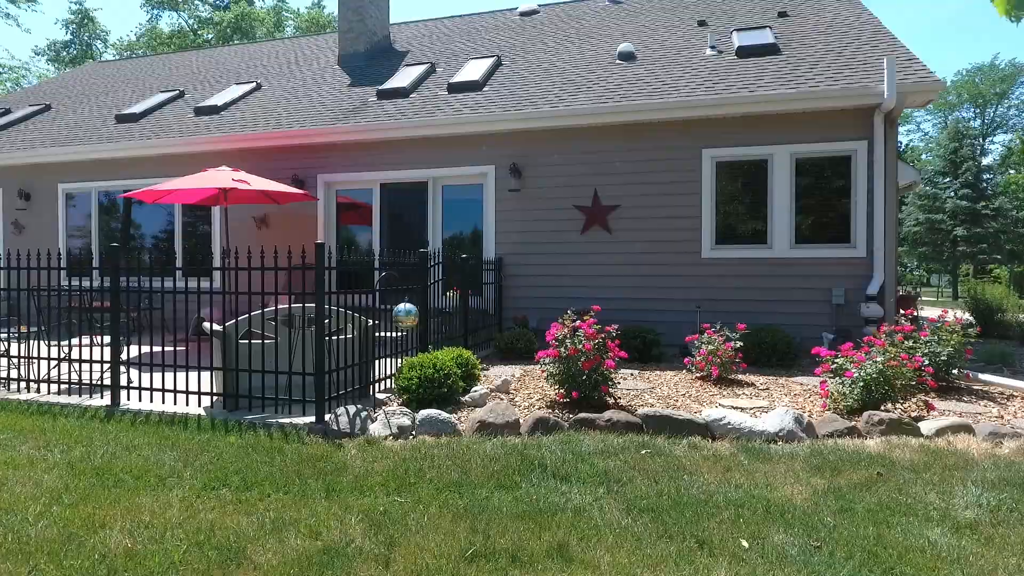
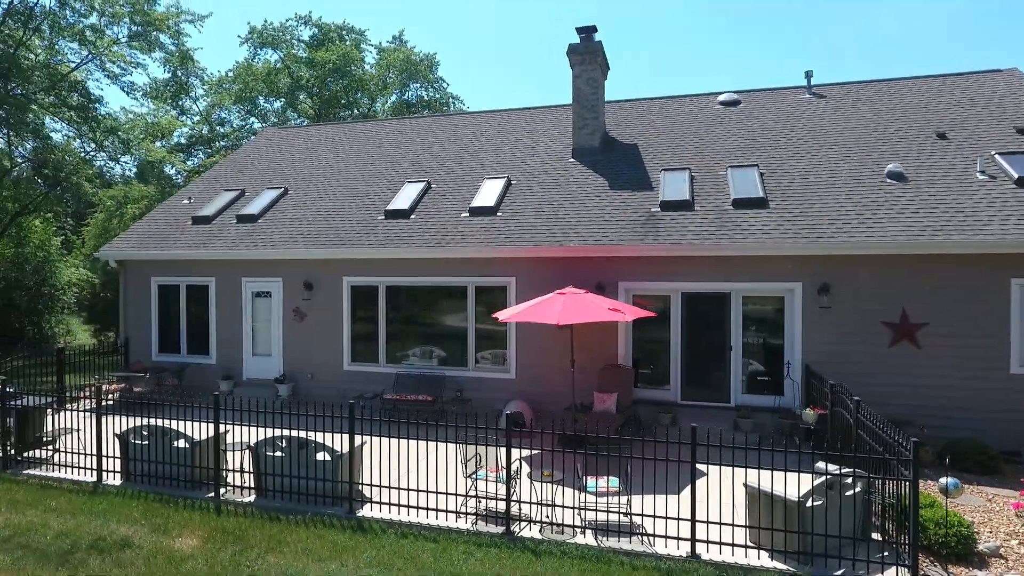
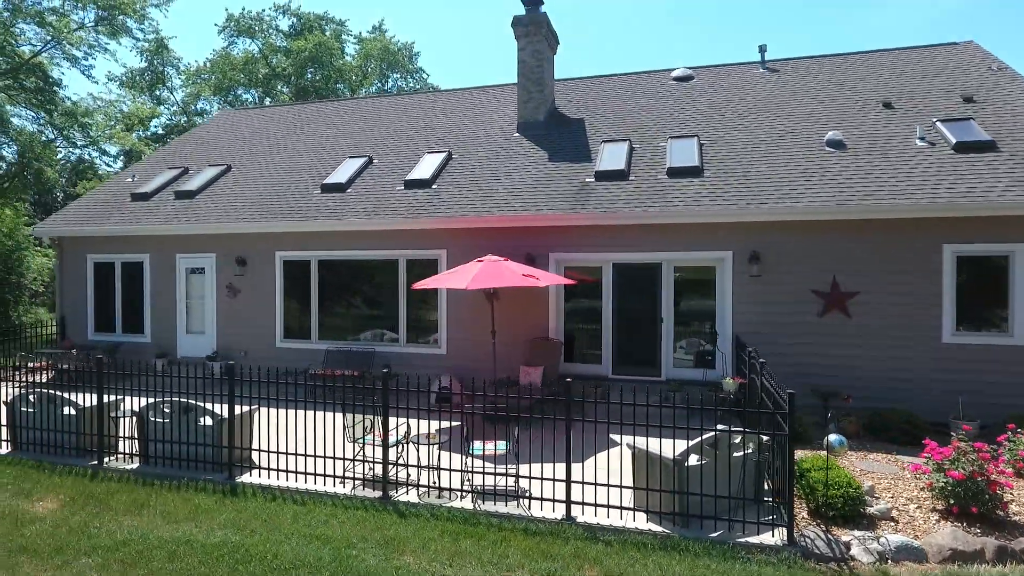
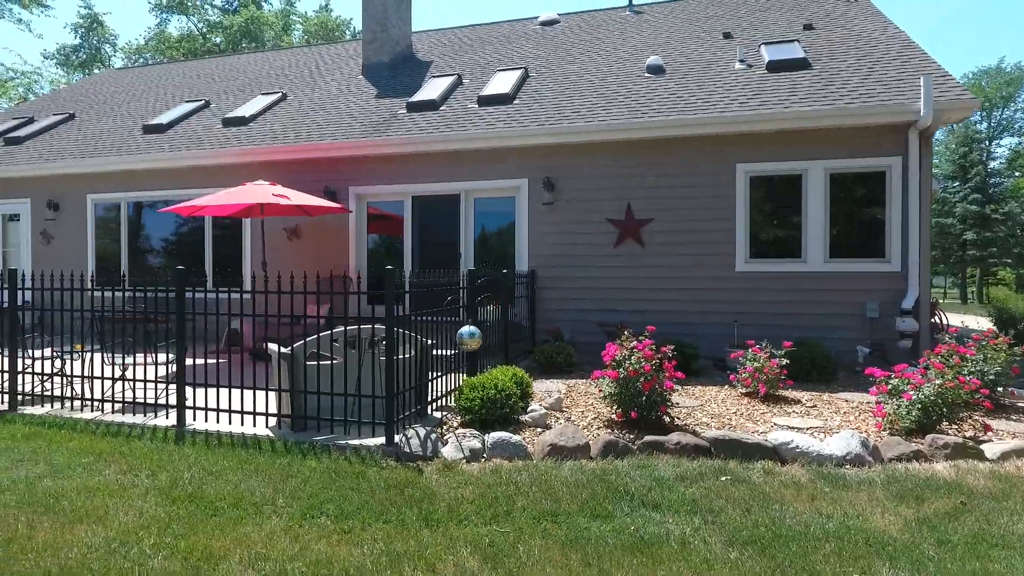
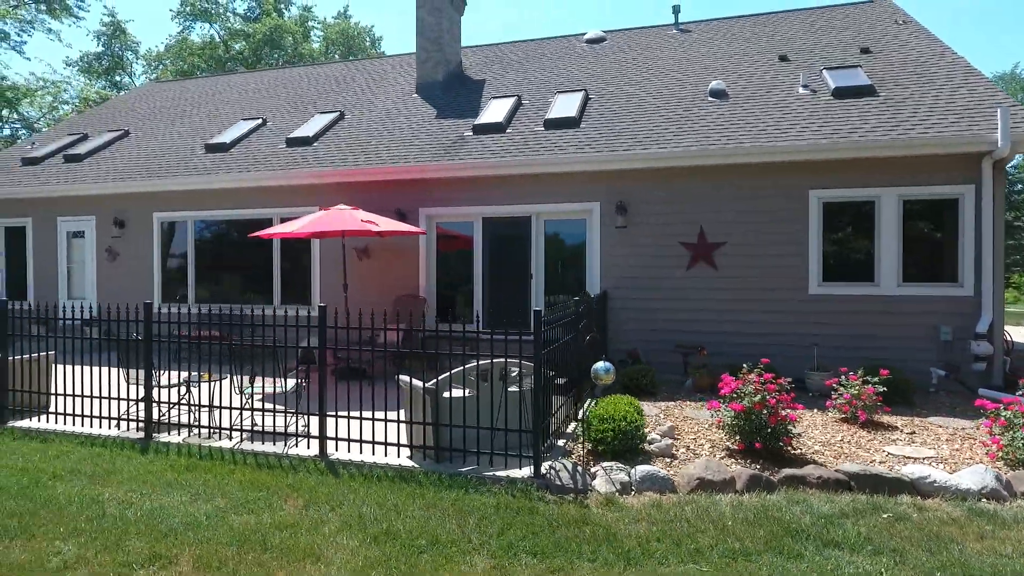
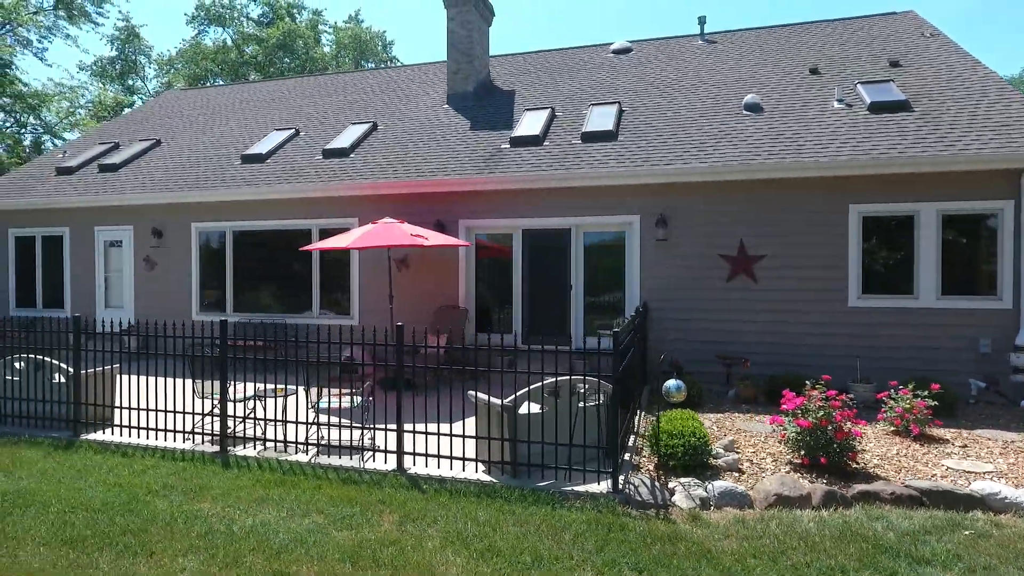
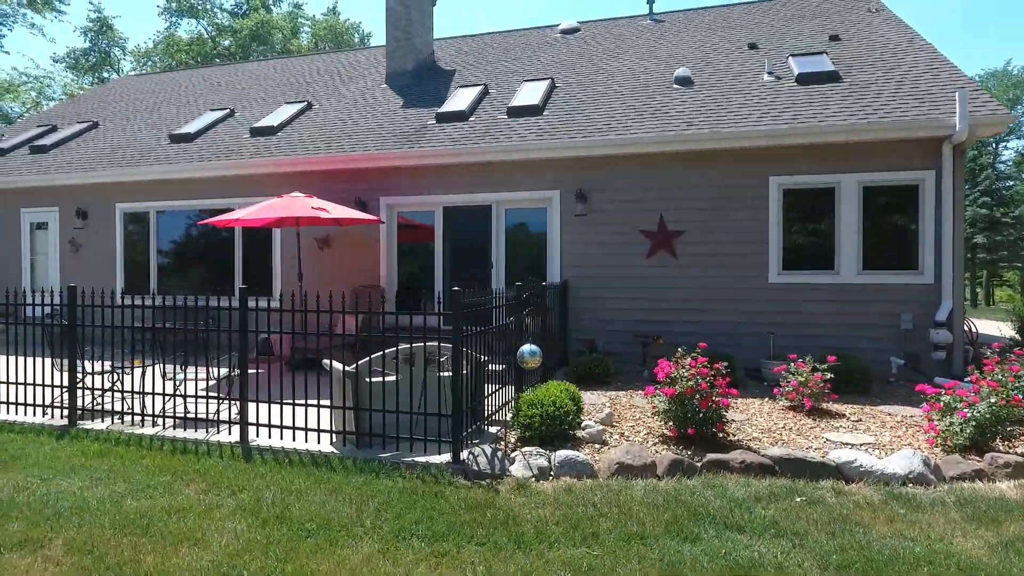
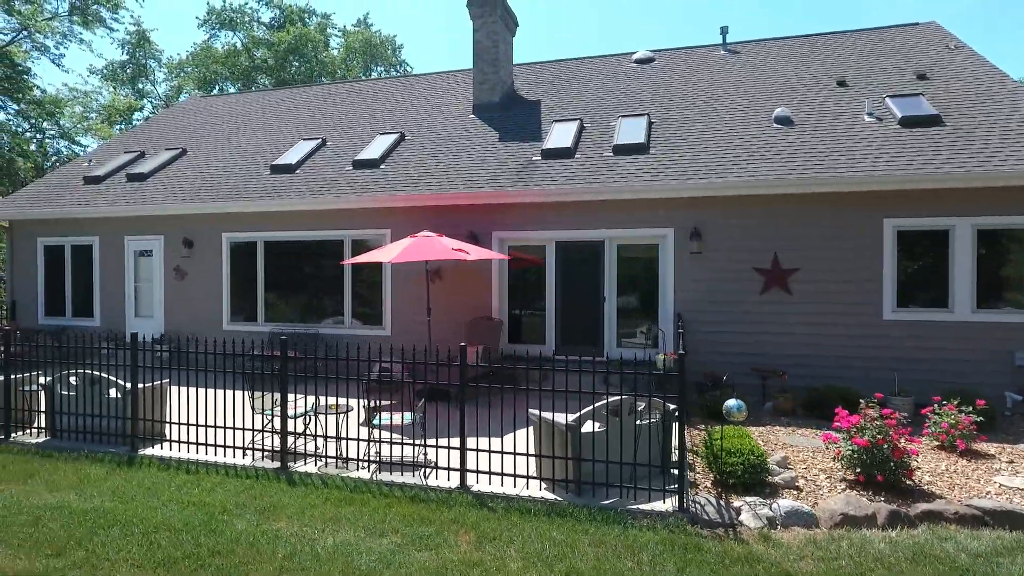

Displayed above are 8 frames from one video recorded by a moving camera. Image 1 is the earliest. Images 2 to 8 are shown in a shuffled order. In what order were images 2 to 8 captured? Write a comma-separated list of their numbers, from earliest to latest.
4, 7, 5, 6, 8, 3, 2
